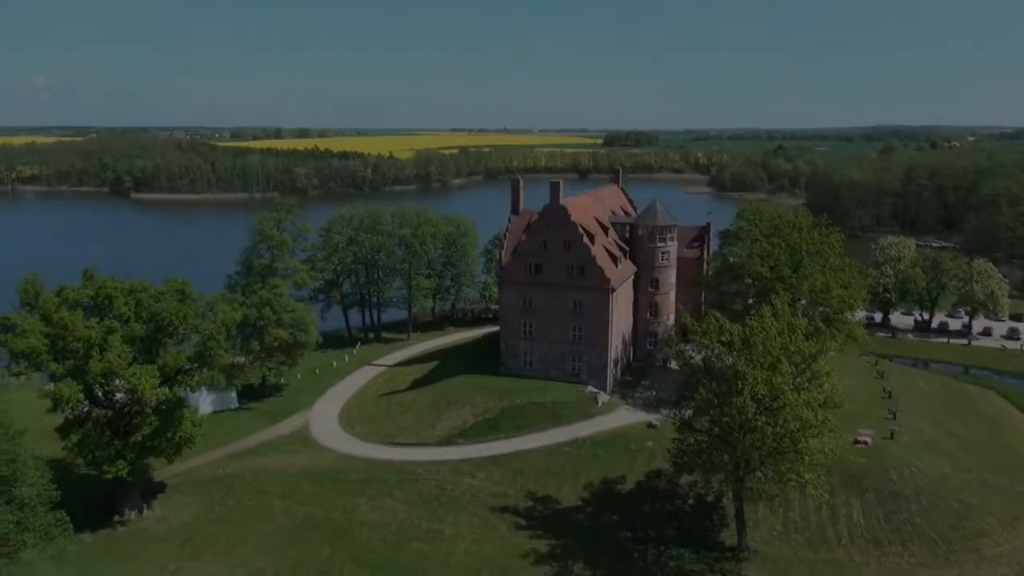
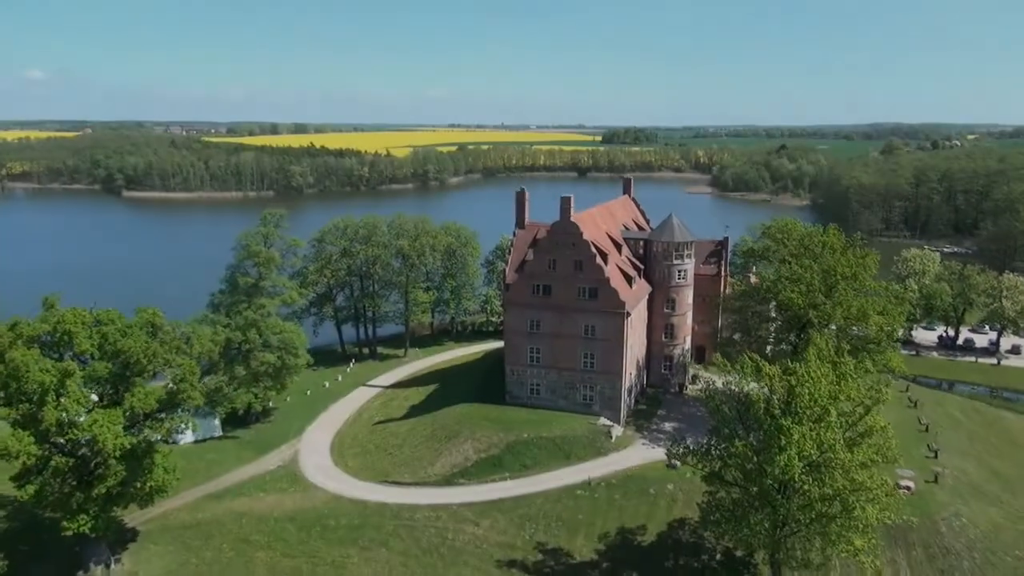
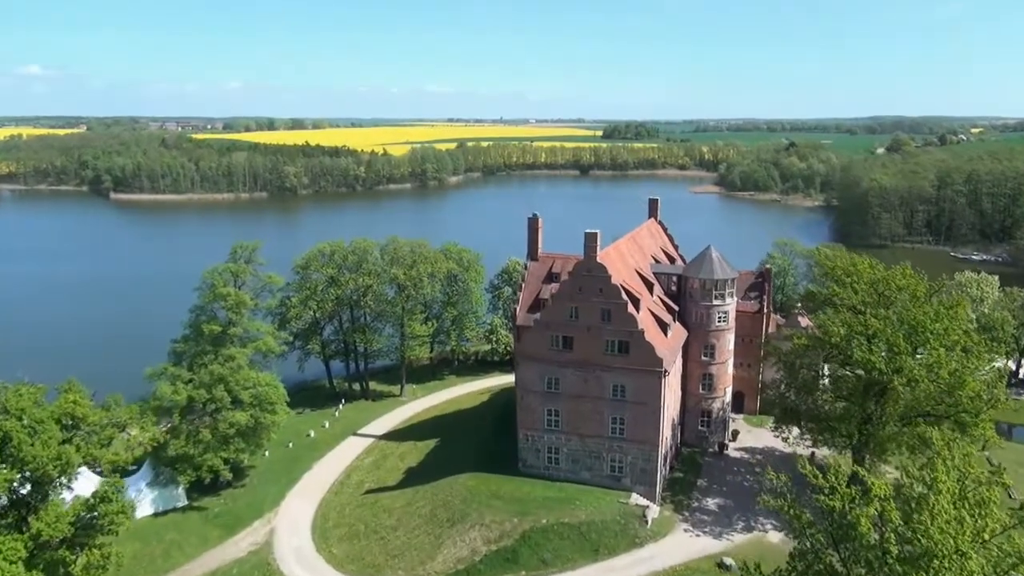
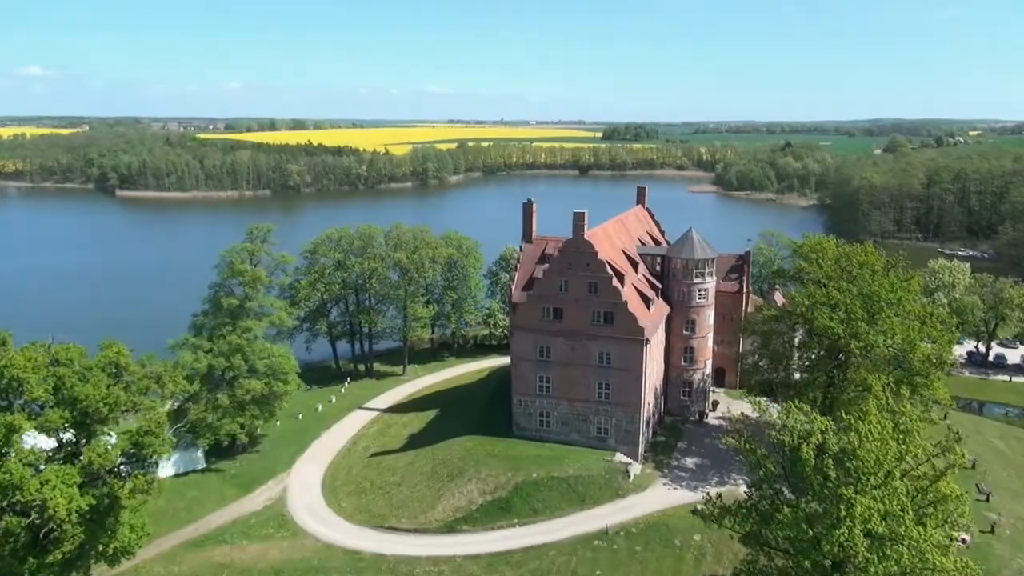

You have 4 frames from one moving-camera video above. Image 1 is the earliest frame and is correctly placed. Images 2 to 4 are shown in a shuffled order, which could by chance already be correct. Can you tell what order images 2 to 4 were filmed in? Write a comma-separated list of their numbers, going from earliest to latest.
2, 4, 3
